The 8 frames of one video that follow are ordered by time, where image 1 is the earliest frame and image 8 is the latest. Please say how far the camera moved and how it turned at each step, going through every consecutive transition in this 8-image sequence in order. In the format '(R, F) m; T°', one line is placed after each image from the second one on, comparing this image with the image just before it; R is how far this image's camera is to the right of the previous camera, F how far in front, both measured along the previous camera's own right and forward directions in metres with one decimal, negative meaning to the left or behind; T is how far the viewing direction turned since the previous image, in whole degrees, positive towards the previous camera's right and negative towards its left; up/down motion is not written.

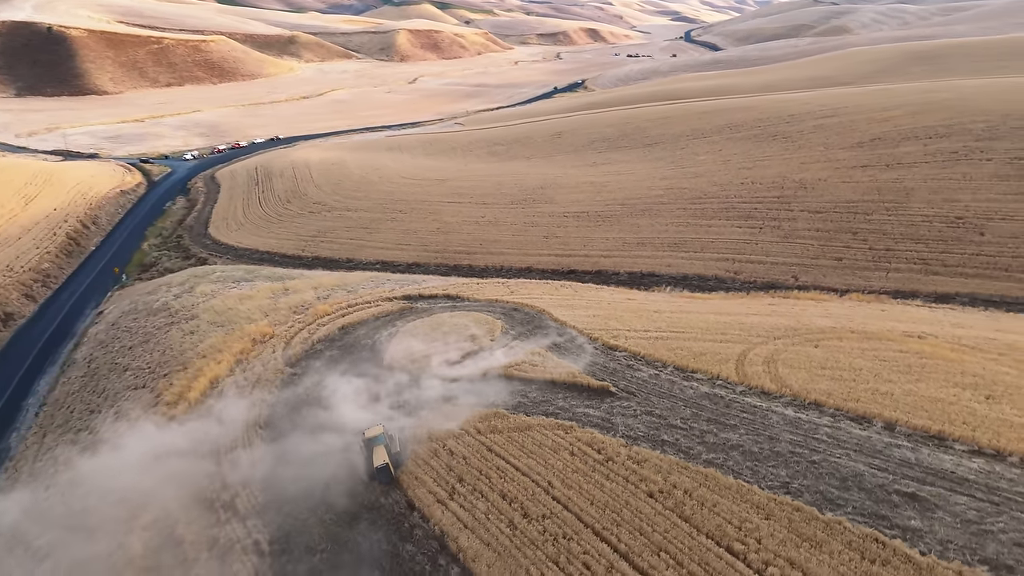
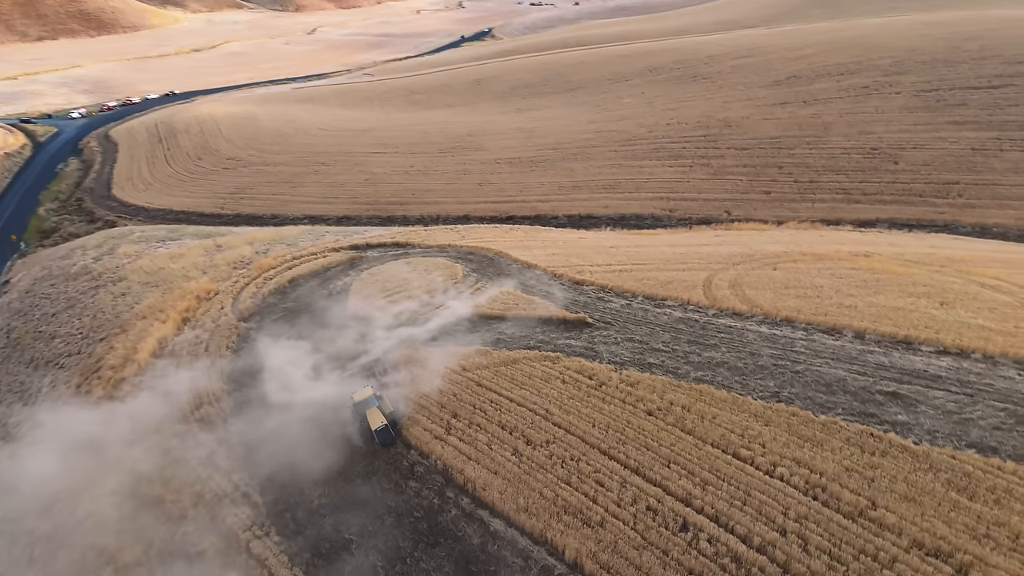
(-1.6, +0.3) m; +7°
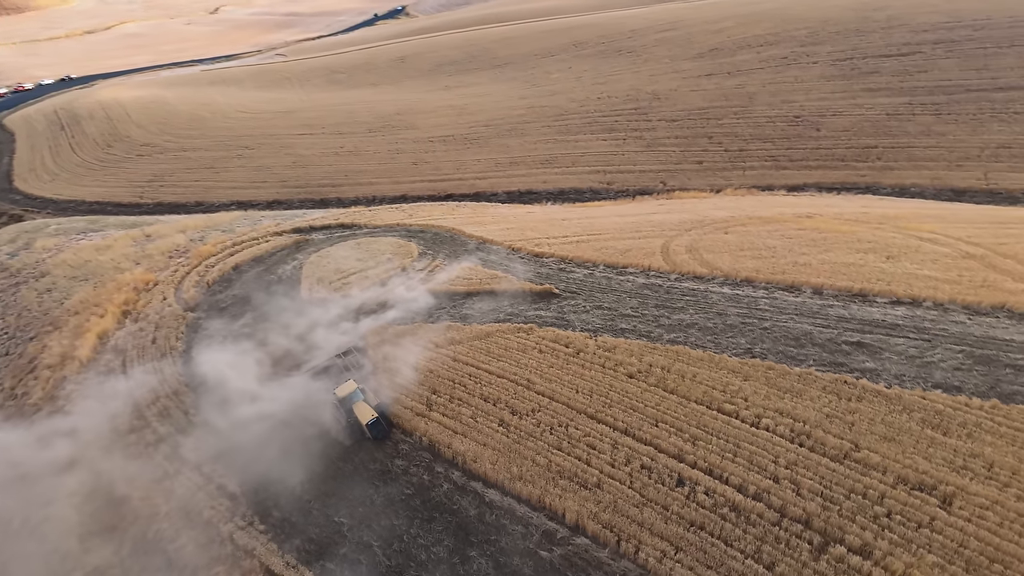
(-1.1, +0.1) m; +6°
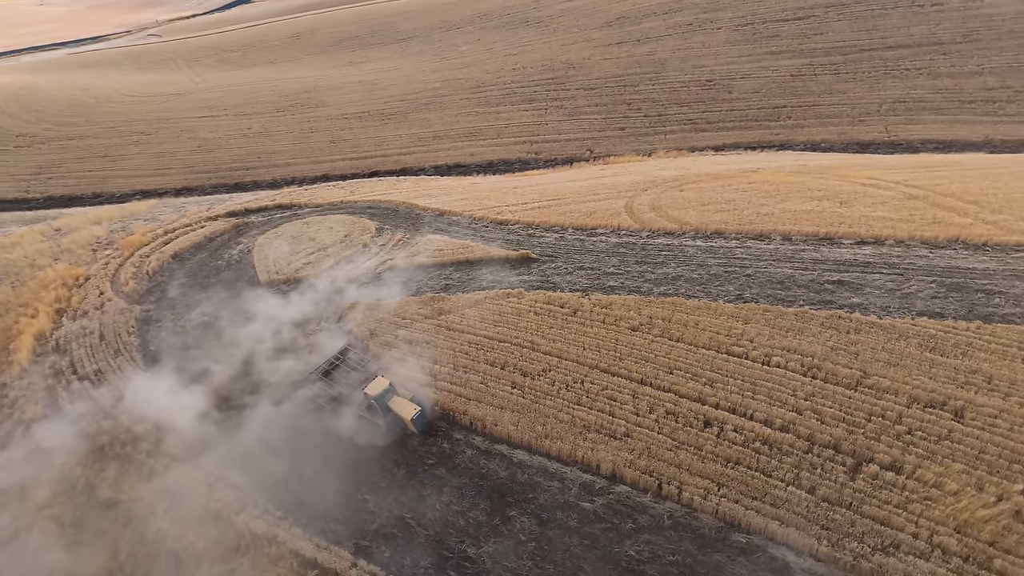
(-2.1, +0.2) m; +8°
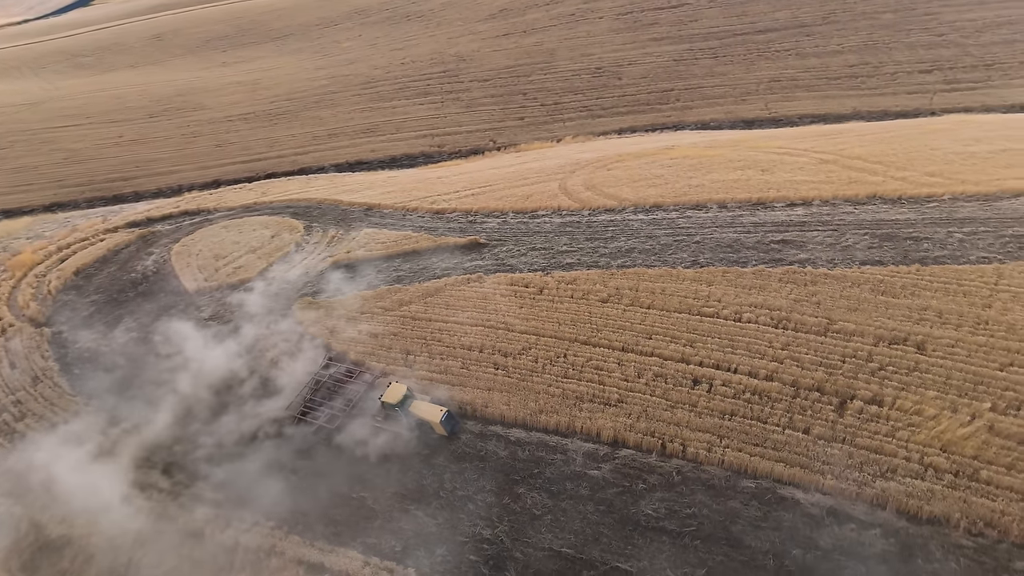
(-1.8, +0.2) m; +9°
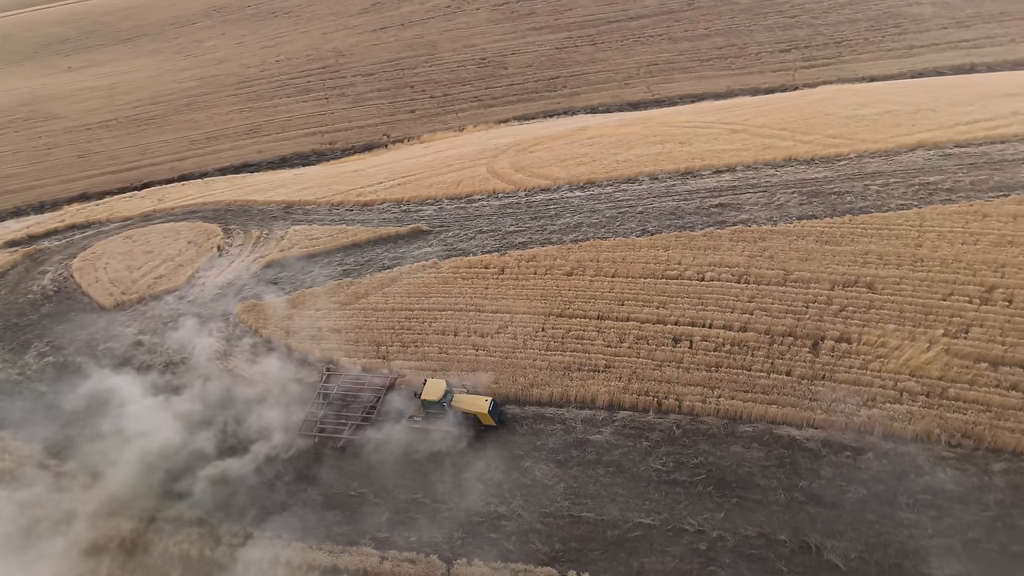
(-1.9, +0.2) m; +10°
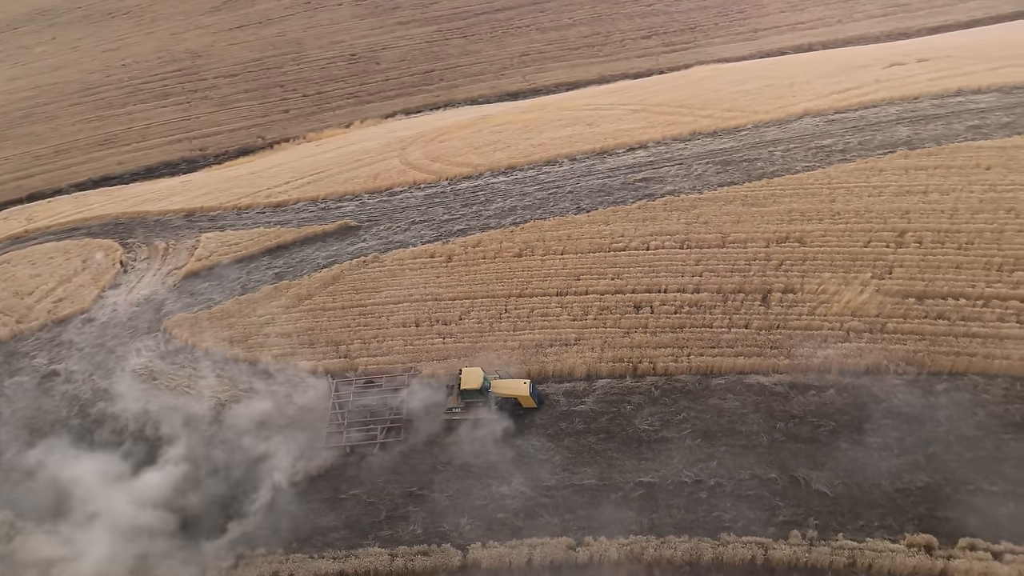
(-1.9, +0.2) m; +11°
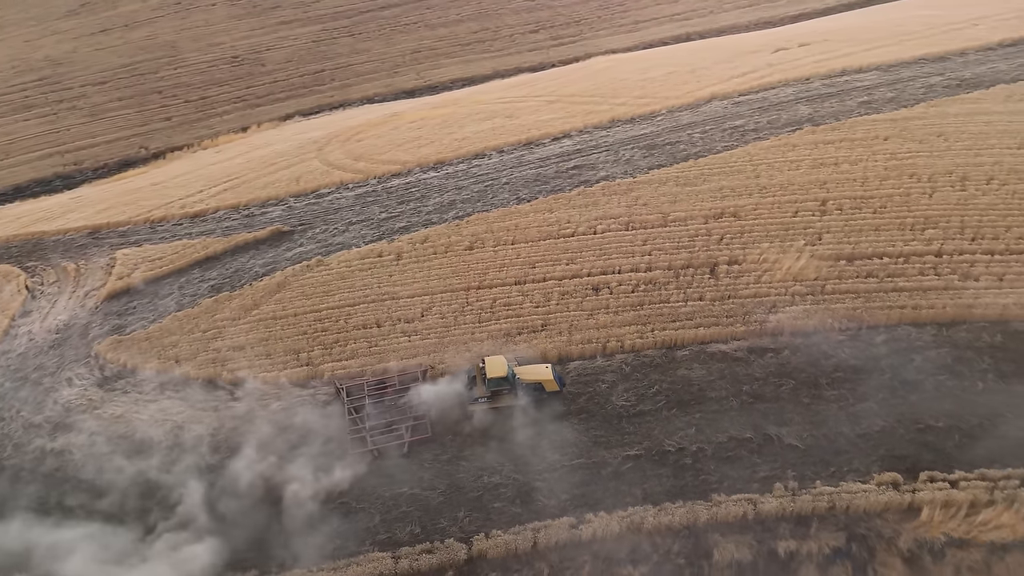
(-1.4, +0.1) m; +9°
